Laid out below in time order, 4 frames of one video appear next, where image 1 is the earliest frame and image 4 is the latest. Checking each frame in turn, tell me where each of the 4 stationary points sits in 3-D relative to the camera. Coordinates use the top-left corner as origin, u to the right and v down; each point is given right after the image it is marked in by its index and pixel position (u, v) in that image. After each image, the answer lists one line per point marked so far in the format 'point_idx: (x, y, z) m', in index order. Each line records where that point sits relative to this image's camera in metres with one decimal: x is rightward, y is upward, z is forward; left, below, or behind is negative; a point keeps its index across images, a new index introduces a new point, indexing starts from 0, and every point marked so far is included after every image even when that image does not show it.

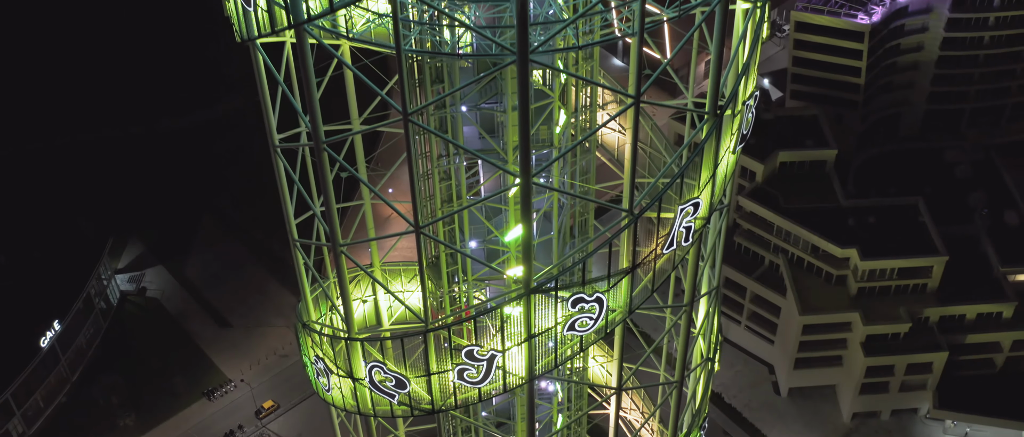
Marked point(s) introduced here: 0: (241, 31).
0: (-6.6, +4.5, +19.4) m
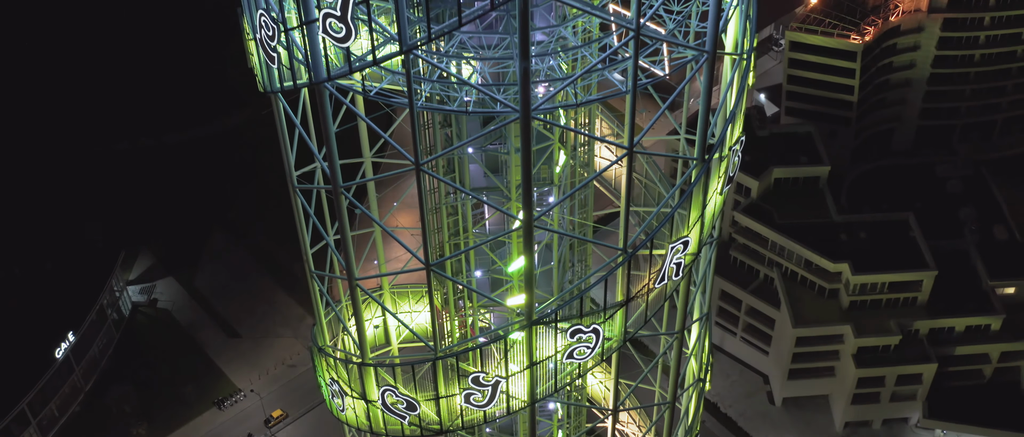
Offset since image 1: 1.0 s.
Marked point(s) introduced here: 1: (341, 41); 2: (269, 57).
0: (-6.5, +3.5, +20.9) m
1: (-3.8, +3.9, +17.8) m
2: (-6.0, +3.9, +19.8) m
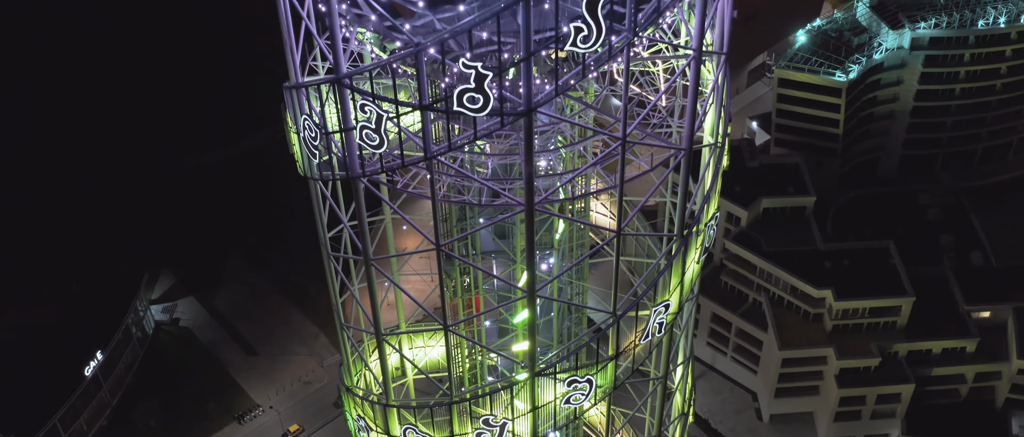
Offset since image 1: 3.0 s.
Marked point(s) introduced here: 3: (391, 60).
0: (-6.4, +1.5, +24.3) m
1: (-3.6, +1.9, +21.2) m
2: (-5.8, +1.9, +23.2) m
3: (-2.9, +3.8, +19.8) m
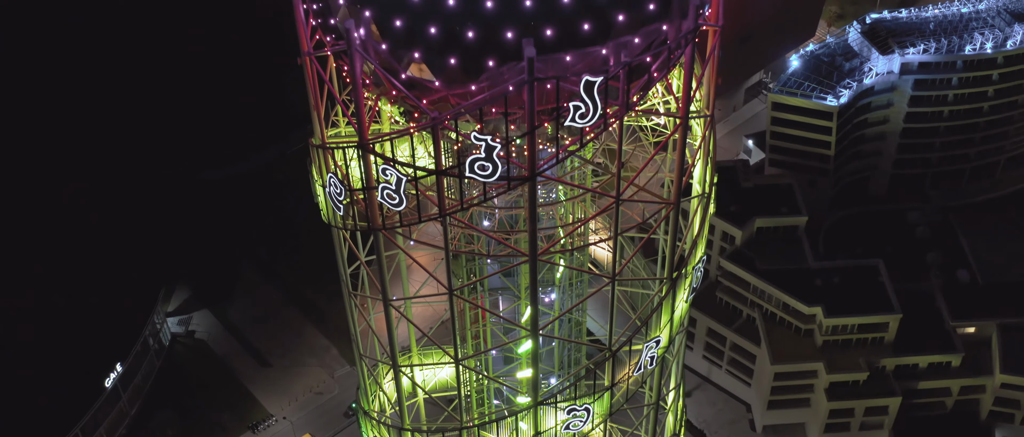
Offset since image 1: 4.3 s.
0: (-6.2, +0.1, +26.7) m
1: (-3.4, +0.4, +23.6) m
2: (-5.7, +0.5, +25.7) m
3: (-2.7, +2.4, +22.2) m
